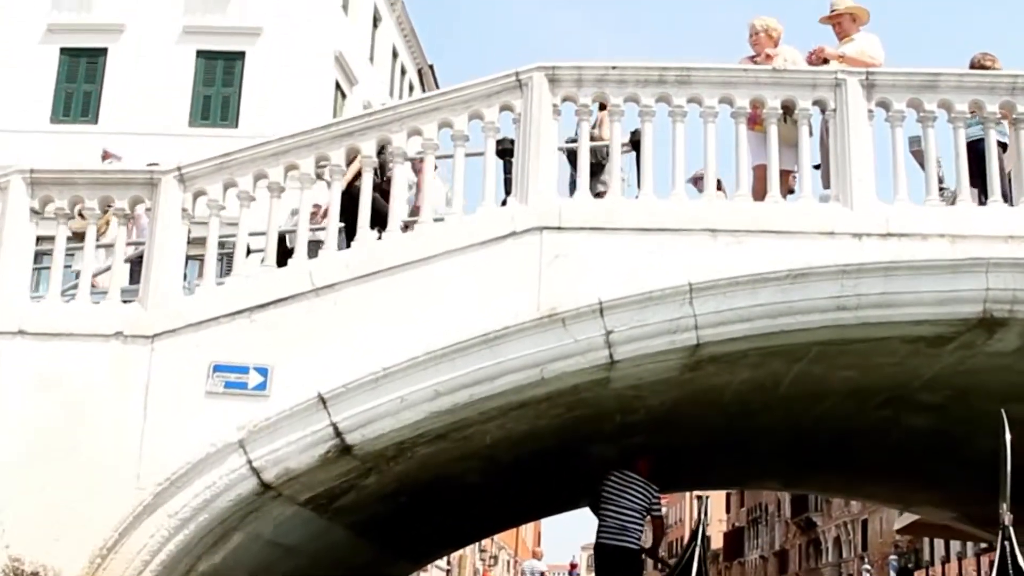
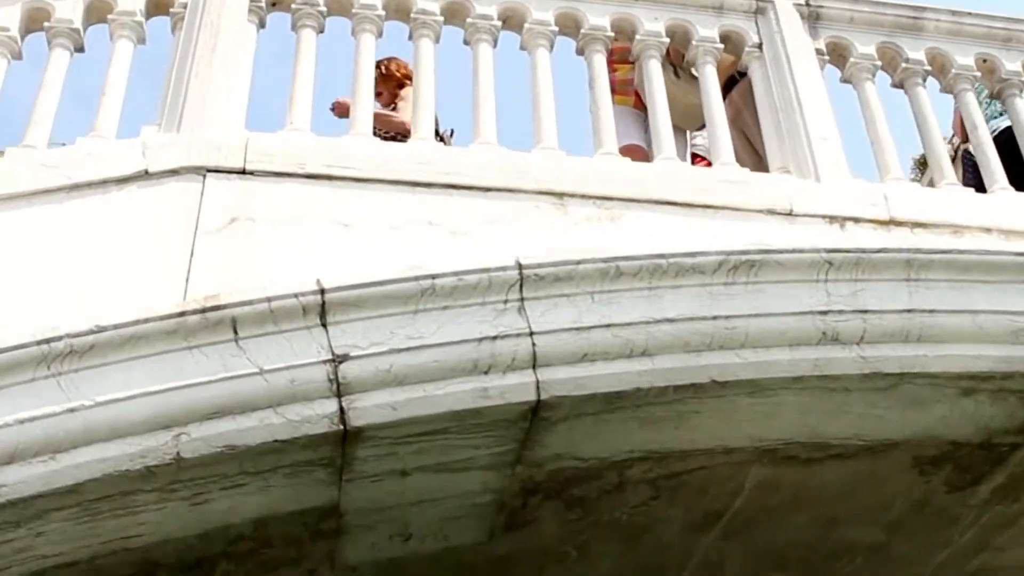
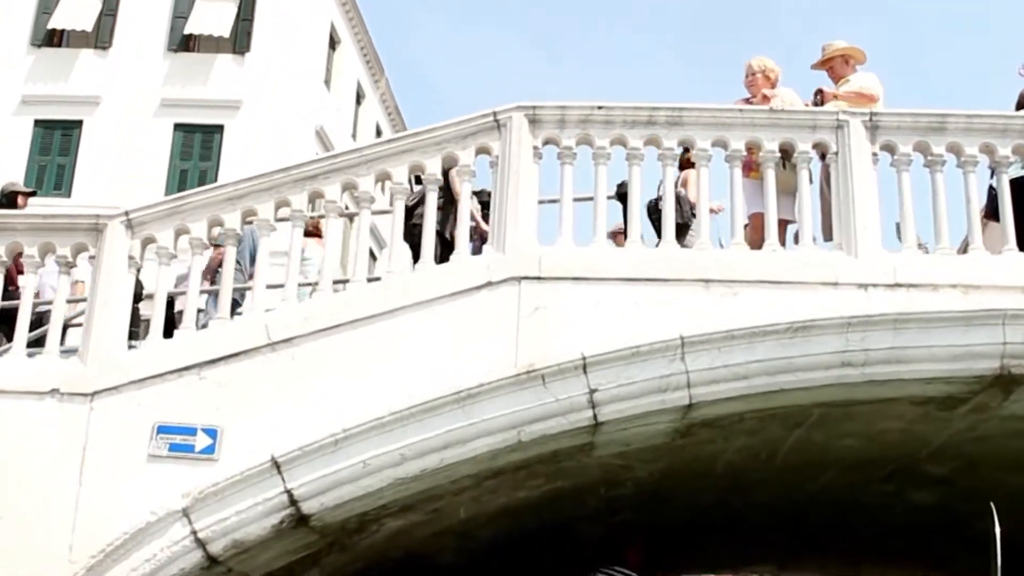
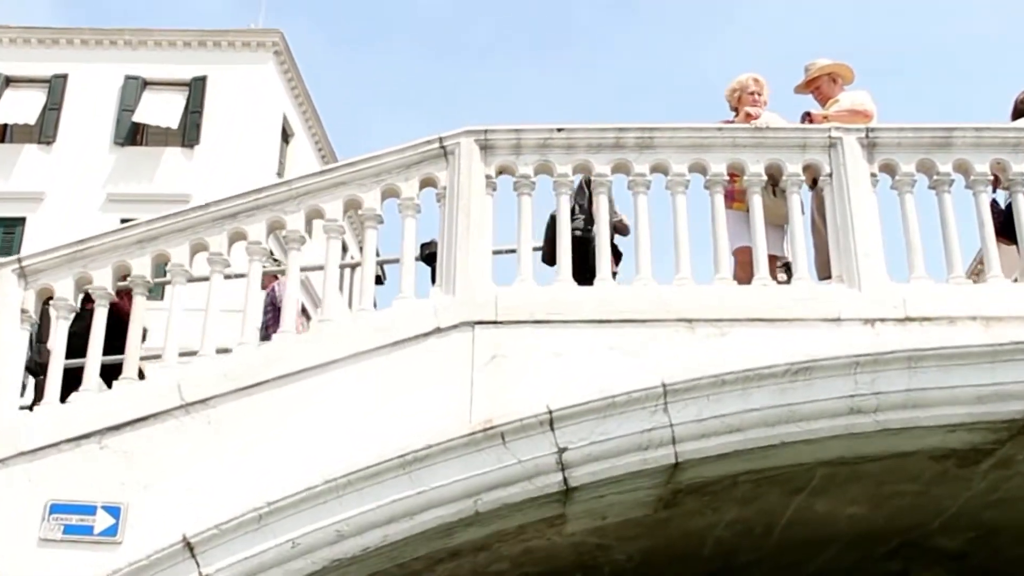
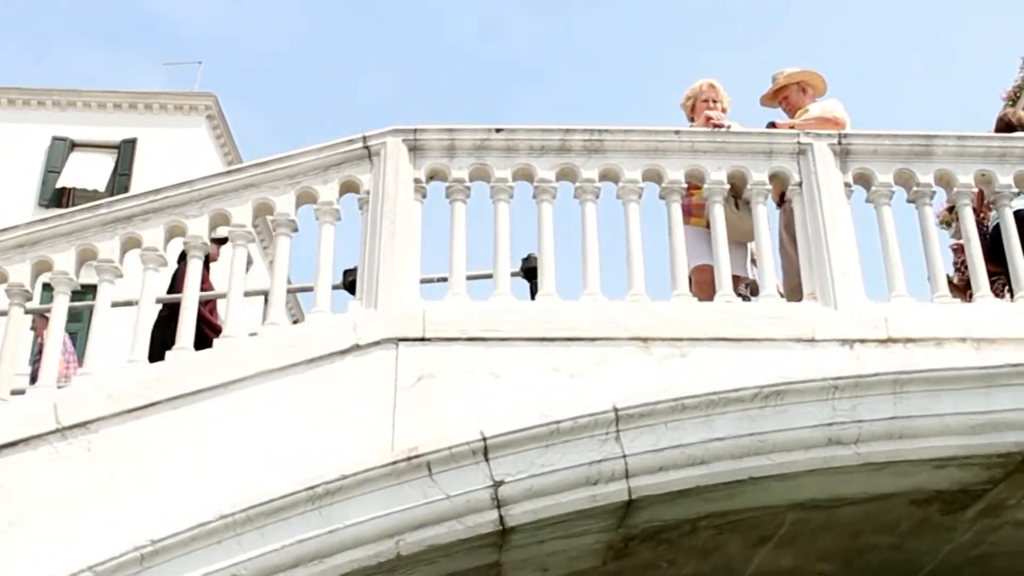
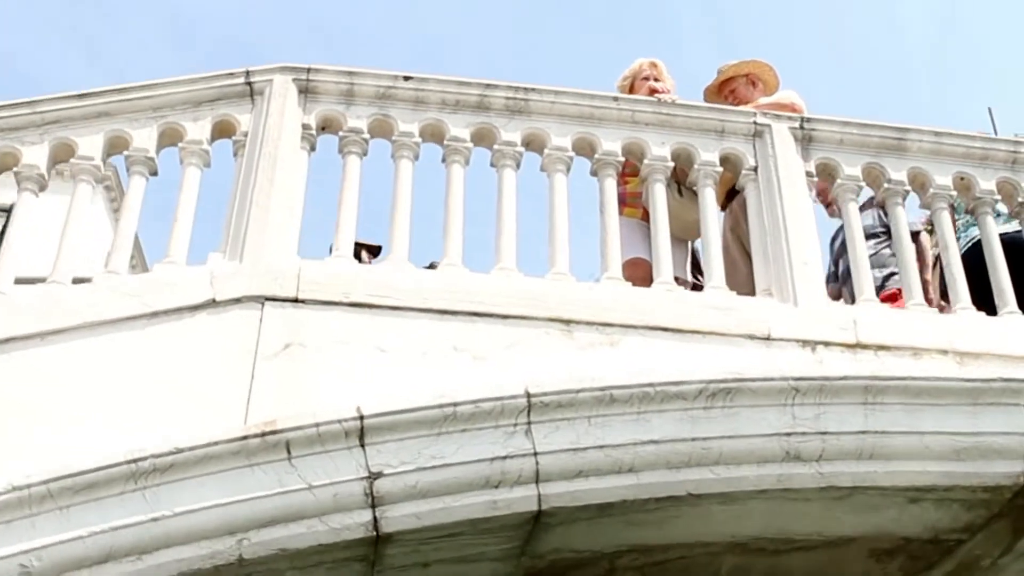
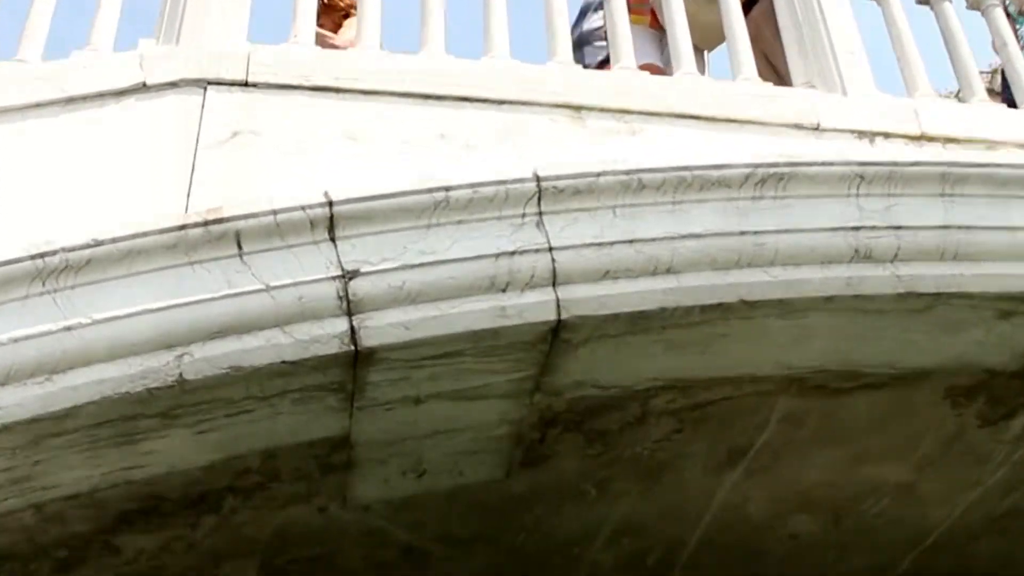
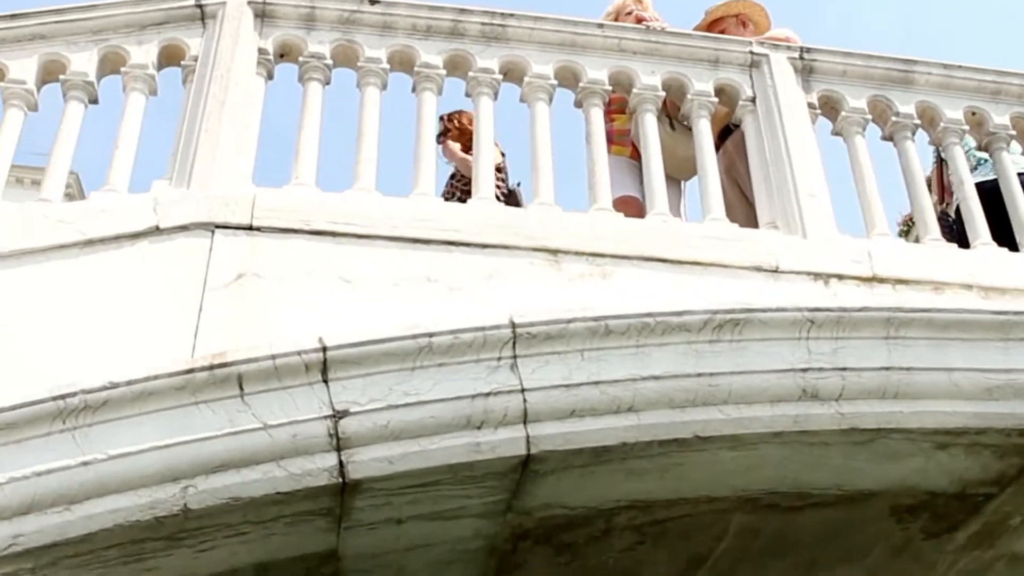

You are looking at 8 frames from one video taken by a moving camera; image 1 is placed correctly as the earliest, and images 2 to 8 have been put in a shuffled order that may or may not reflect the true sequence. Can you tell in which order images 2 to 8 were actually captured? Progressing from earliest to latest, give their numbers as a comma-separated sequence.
3, 4, 5, 6, 8, 2, 7
